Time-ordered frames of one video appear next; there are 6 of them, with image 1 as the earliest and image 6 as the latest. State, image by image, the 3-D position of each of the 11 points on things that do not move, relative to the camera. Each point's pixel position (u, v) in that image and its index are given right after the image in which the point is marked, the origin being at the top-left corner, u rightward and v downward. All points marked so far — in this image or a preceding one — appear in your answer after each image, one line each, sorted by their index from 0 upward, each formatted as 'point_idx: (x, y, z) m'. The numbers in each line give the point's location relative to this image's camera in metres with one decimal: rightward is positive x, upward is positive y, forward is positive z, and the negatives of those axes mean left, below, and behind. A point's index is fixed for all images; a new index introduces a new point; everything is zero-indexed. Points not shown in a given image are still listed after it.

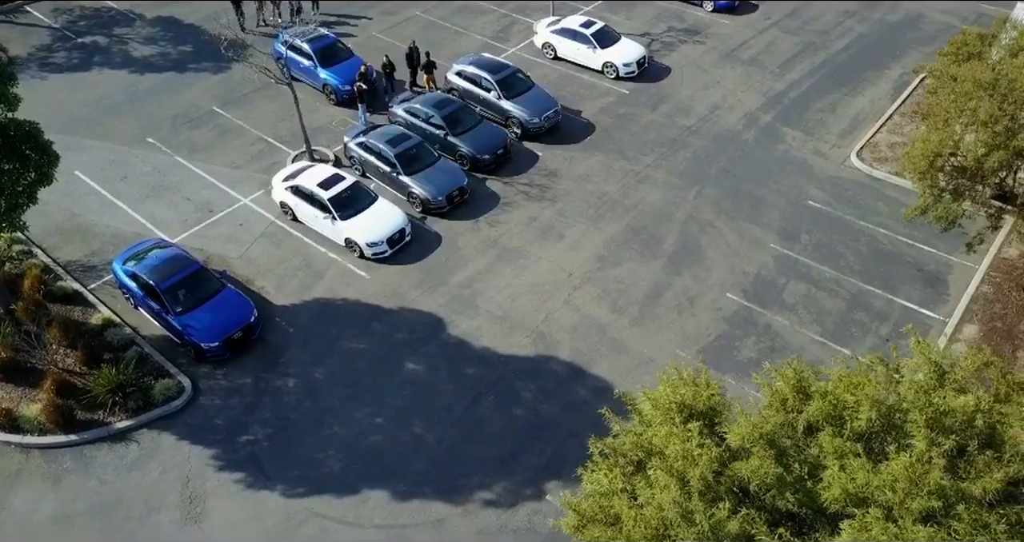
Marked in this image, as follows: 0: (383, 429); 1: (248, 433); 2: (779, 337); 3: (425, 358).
0: (-2.3, -2.8, +13.9) m
1: (-4.7, -2.9, +13.9) m
2: (+5.3, -1.3, +15.4) m
3: (-1.7, -1.7, +15.1) m
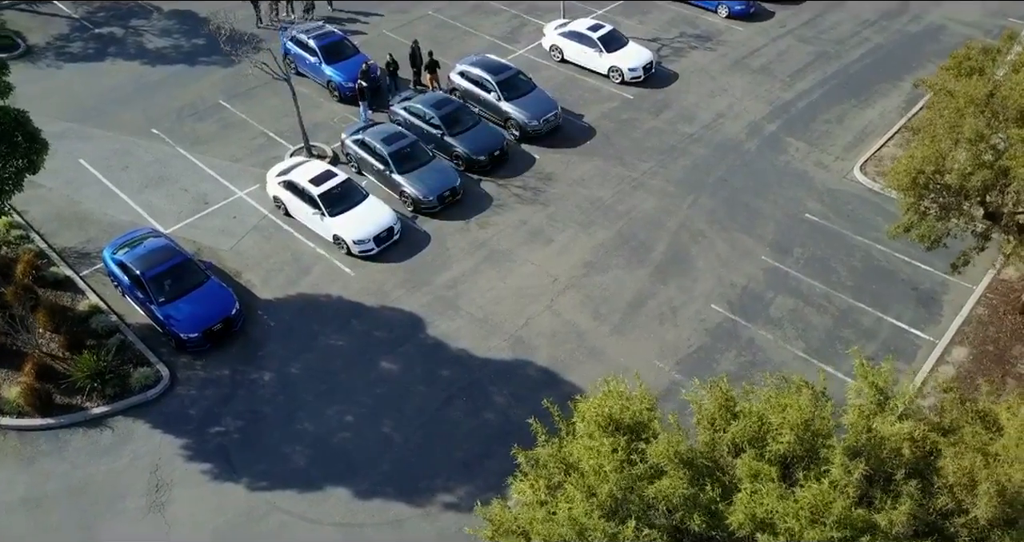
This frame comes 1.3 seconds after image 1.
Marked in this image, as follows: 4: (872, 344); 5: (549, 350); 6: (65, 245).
0: (-2.9, -2.8, +13.9) m
1: (-5.3, -2.8, +14.0) m
2: (+4.9, -1.6, +15.1) m
3: (-2.2, -1.7, +15.1) m
4: (+7.0, -1.4, +15.1) m
5: (+0.7, -1.5, +15.2) m
6: (-10.1, +0.6, +17.5) m
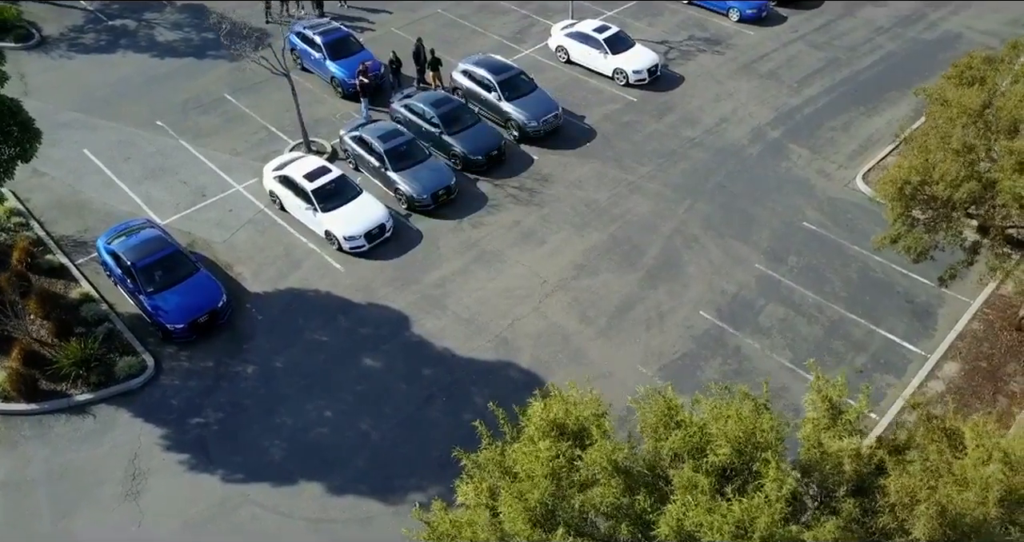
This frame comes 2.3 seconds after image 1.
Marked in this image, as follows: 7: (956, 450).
0: (-3.3, -2.7, +13.9) m
1: (-5.7, -2.6, +14.1) m
2: (+4.5, -1.7, +14.9) m
3: (-2.5, -1.6, +15.1) m
4: (+6.7, -1.6, +14.9) m
5: (+0.4, -1.6, +15.1) m
6: (-10.3, +0.9, +17.8) m
7: (+4.6, -1.9, +8.1) m
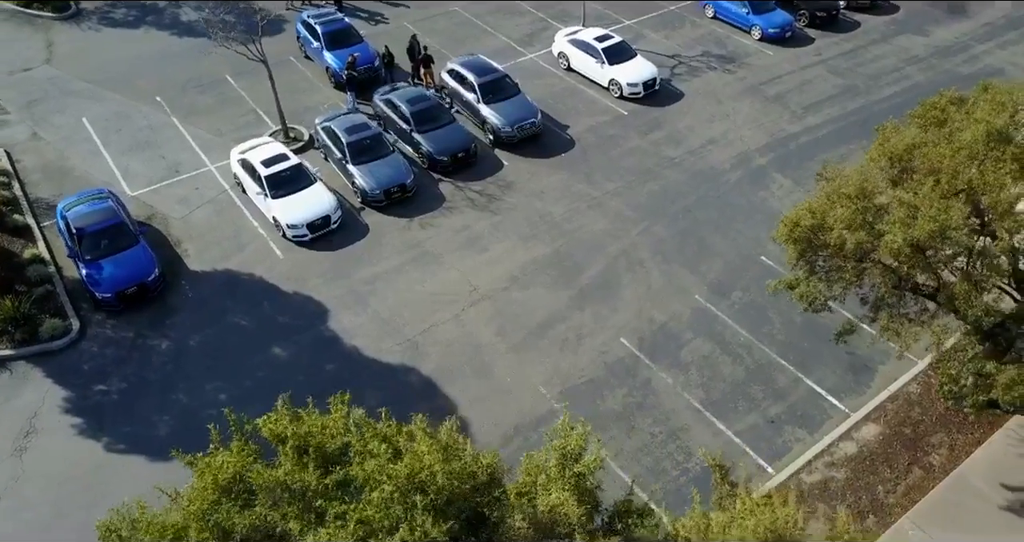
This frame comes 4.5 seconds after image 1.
0: (-5.3, -2.5, +14.1) m
1: (-7.7, -2.1, +14.6) m
2: (+2.6, -2.3, +14.2) m
3: (-4.3, -1.5, +15.2) m
4: (+4.8, -2.4, +13.9) m
5: (-1.4, -1.7, +14.9) m
6: (-11.5, +1.8, +18.7) m
7: (+1.9, -2.4, +7.4) m
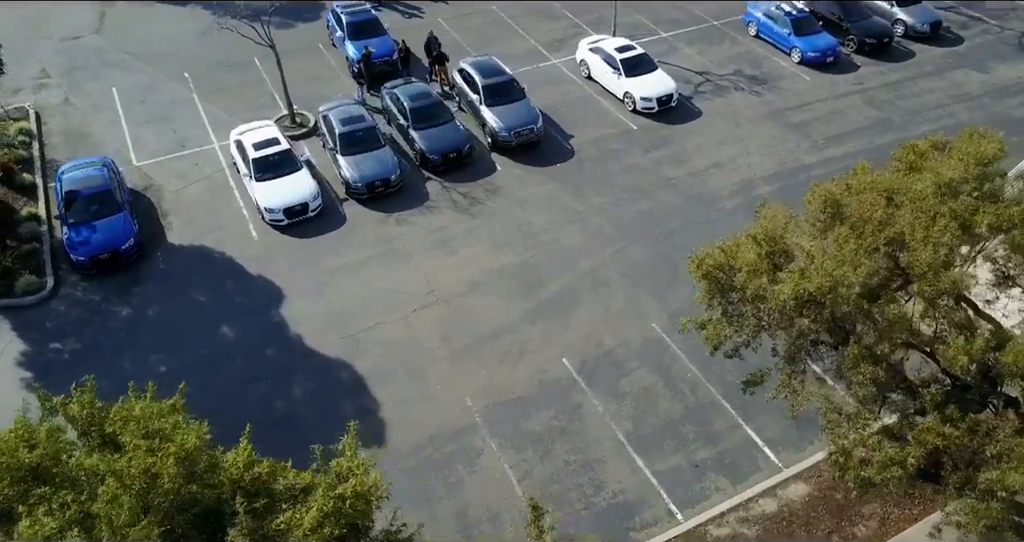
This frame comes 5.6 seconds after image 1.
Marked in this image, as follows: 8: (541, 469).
0: (-6.6, -2.0, +14.5) m
1: (-8.9, -1.4, +15.2) m
2: (+1.2, -2.7, +13.6) m
3: (-5.4, -1.1, +15.5) m
4: (+3.3, -3.0, +13.1) m
5: (-2.6, -1.7, +14.9) m
6: (-11.7, +2.9, +19.7) m
7: (-0.2, -2.7, +7.0) m
8: (+0.5, -3.3, +12.9) m
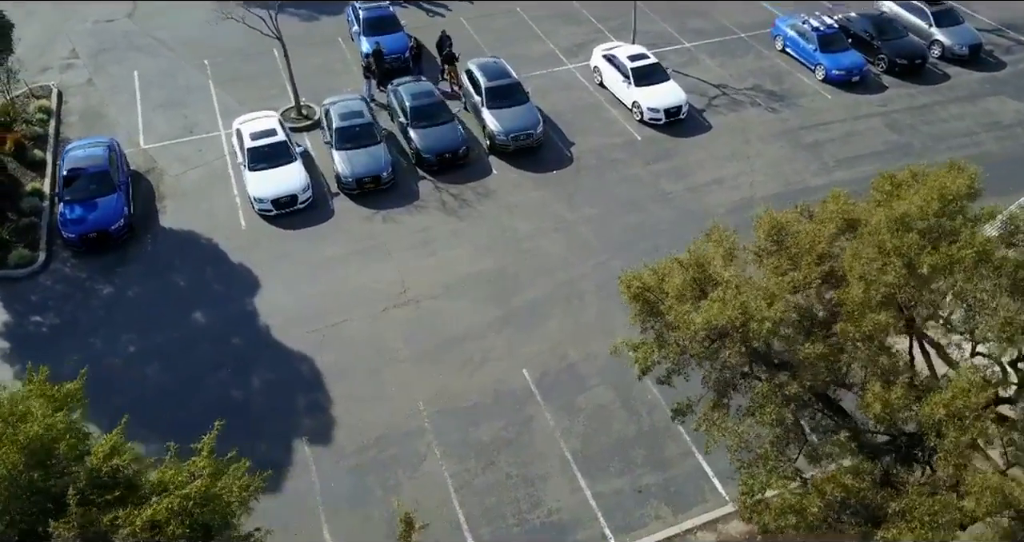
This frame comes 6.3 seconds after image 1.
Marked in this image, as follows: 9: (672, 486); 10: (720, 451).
0: (-7.4, -1.6, +14.8) m
1: (-9.5, -0.9, +15.7) m
2: (+0.3, -2.8, +13.4) m
3: (-6.0, -0.9, +15.7) m
4: (+2.3, -3.4, +12.7) m
5: (-3.4, -1.6, +14.9) m
6: (-11.7, +3.6, +20.4) m
7: (-1.6, -2.8, +6.9) m
8: (-0.5, -3.4, +12.7) m
9: (+2.6, -3.5, +12.6) m
10: (+3.5, -3.0, +13.1) m
